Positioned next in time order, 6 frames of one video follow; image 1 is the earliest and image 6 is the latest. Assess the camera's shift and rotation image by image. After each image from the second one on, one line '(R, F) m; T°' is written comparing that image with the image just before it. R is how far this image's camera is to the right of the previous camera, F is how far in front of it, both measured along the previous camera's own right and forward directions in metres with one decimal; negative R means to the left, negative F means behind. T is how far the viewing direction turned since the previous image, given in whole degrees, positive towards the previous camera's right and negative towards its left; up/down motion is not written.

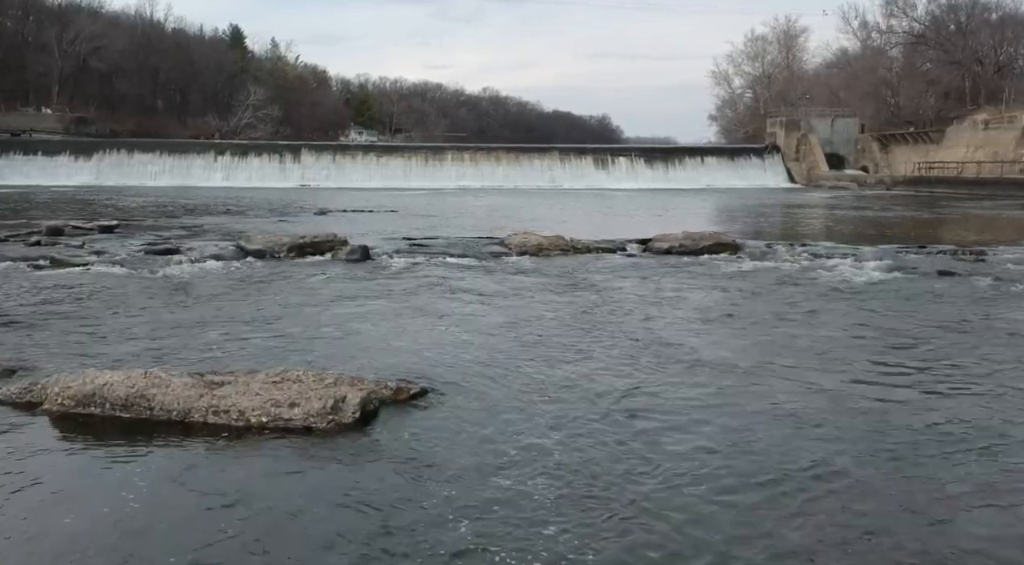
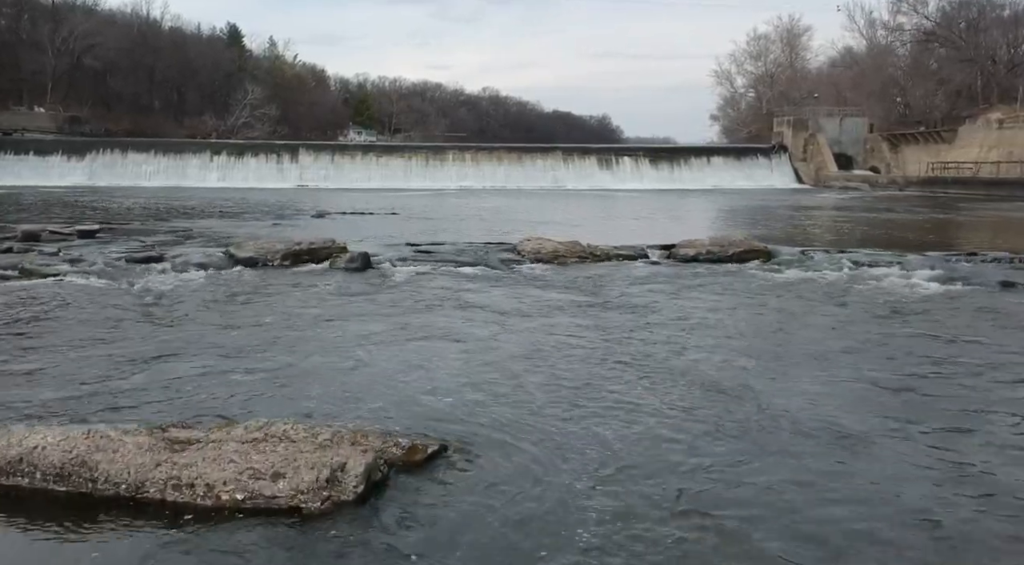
(-0.2, +1.3) m; 0°
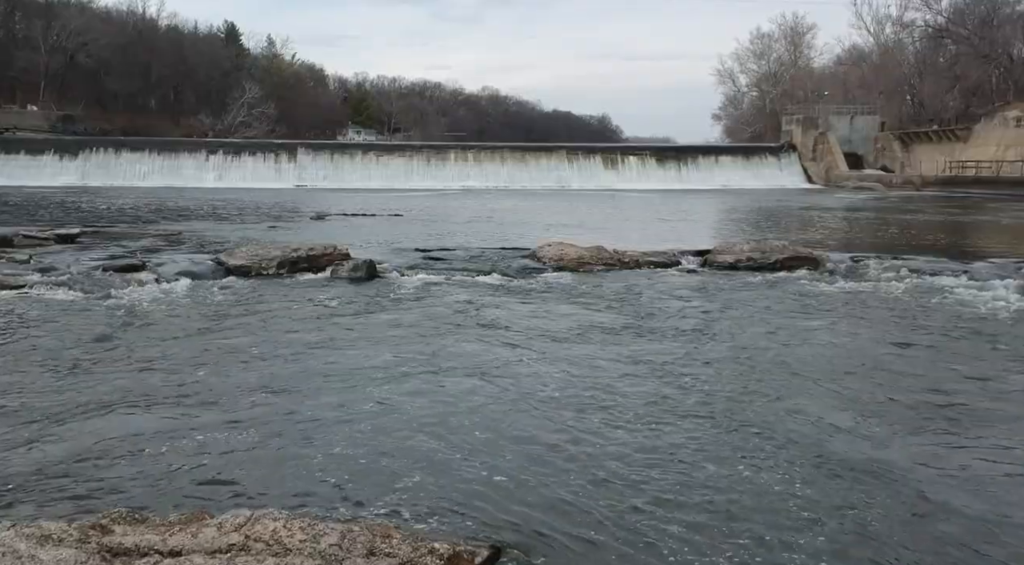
(-0.3, +1.4) m; 0°
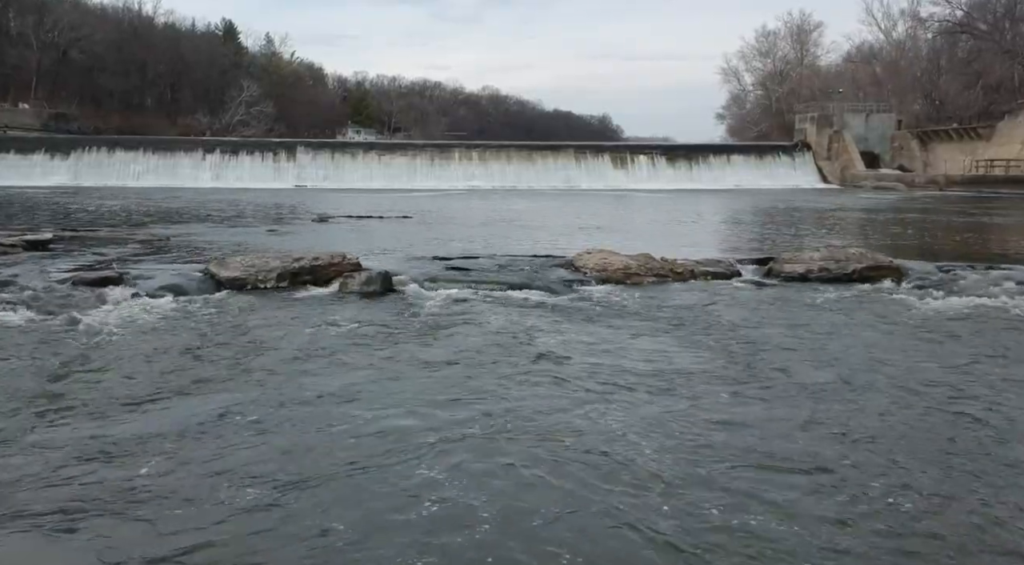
(-0.5, +1.8) m; 0°
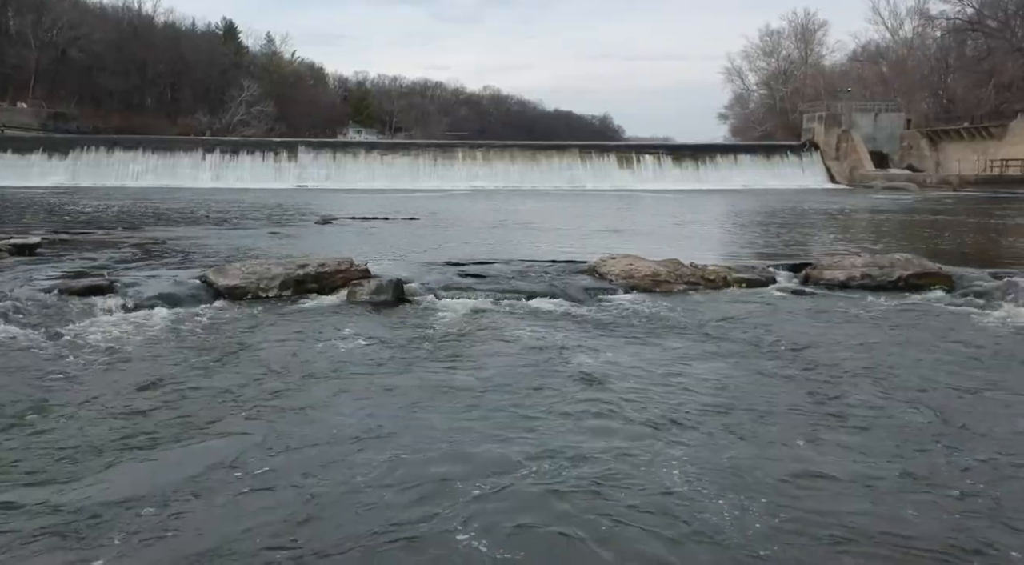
(-0.2, +0.8) m; 0°
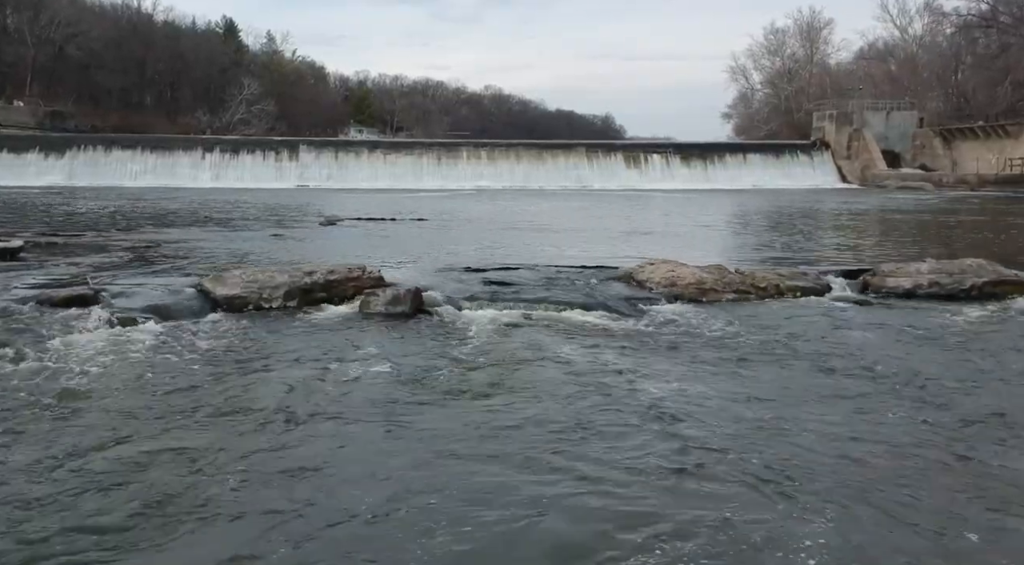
(-0.3, +1.1) m; 0°
